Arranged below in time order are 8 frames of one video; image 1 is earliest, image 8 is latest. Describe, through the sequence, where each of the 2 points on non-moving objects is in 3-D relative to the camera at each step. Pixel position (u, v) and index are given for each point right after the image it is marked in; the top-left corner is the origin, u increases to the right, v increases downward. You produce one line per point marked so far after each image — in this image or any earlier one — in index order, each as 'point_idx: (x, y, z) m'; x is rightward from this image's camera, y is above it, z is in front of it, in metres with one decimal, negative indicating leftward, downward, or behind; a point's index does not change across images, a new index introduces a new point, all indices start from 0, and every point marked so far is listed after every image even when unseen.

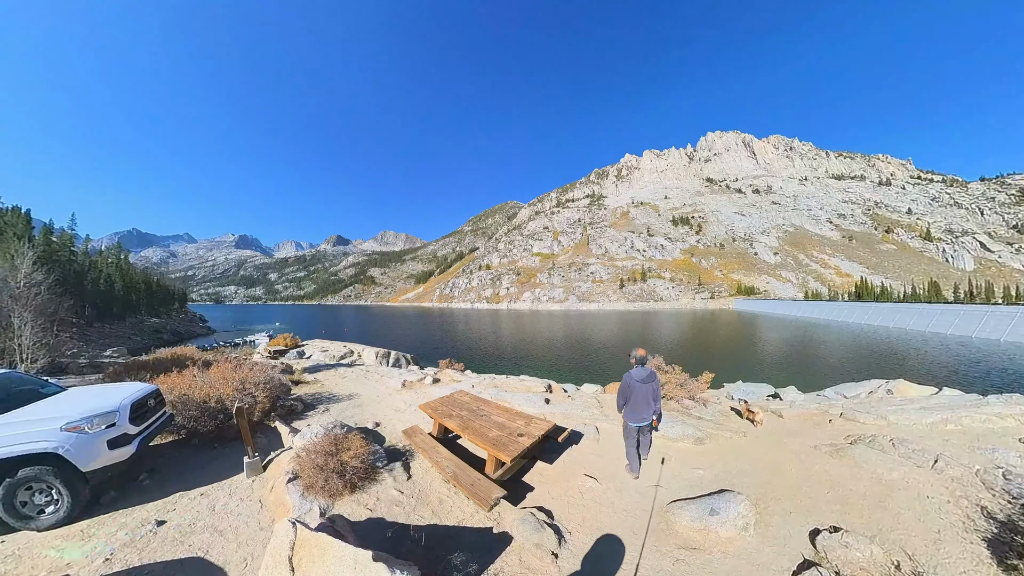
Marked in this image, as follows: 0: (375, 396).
0: (-5.3, -4.2, +12.5) m
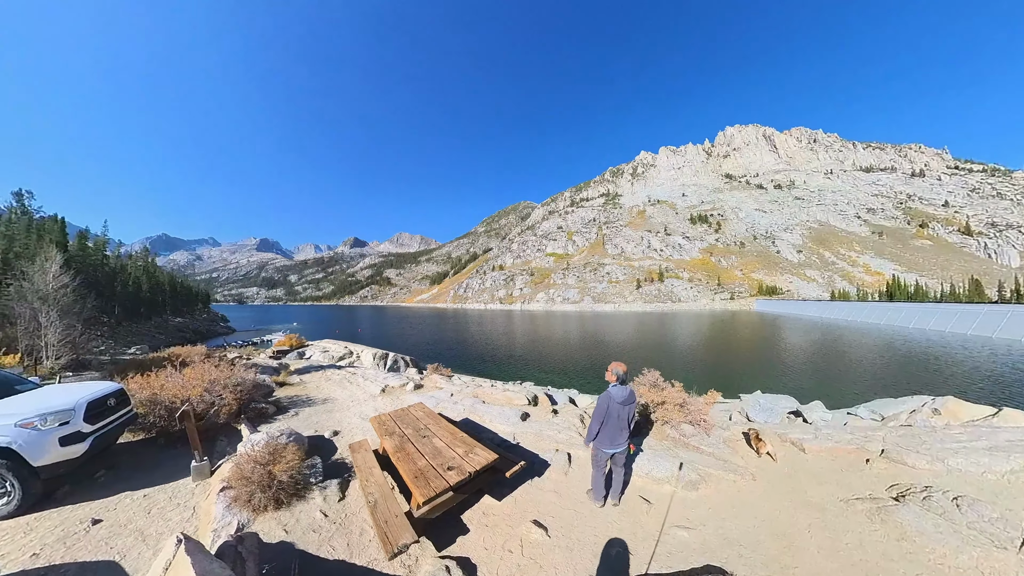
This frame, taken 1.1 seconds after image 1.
0: (-5.9, -4.2, +11.6) m
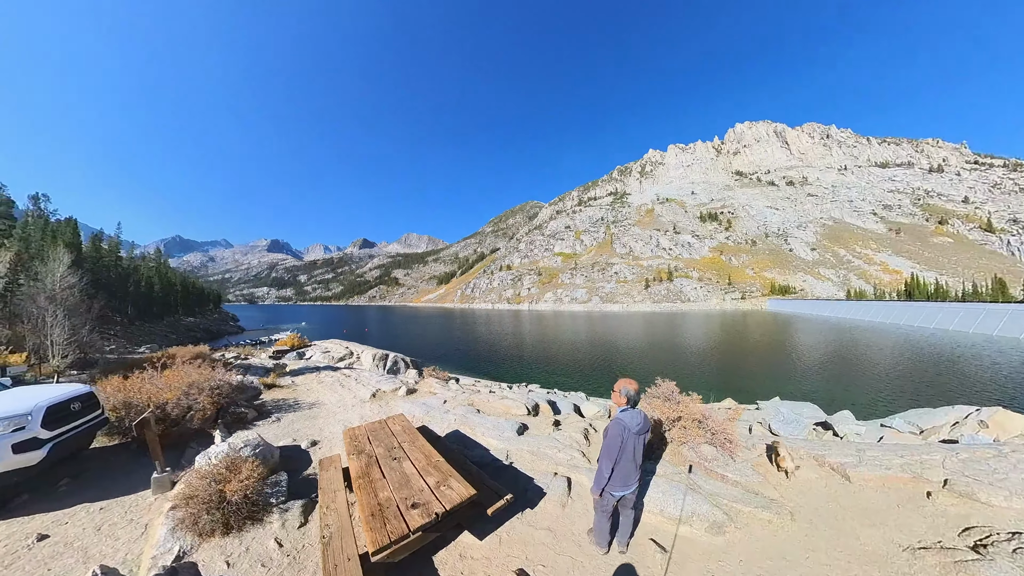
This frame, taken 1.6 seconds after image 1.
0: (-5.9, -4.2, +10.9) m
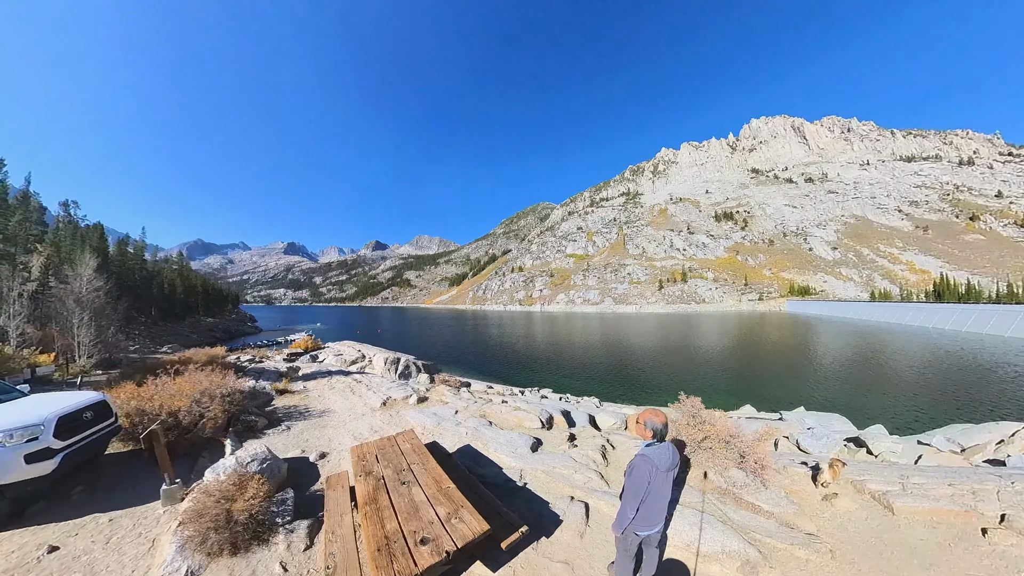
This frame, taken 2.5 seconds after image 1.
0: (-5.5, -4.4, +10.8) m
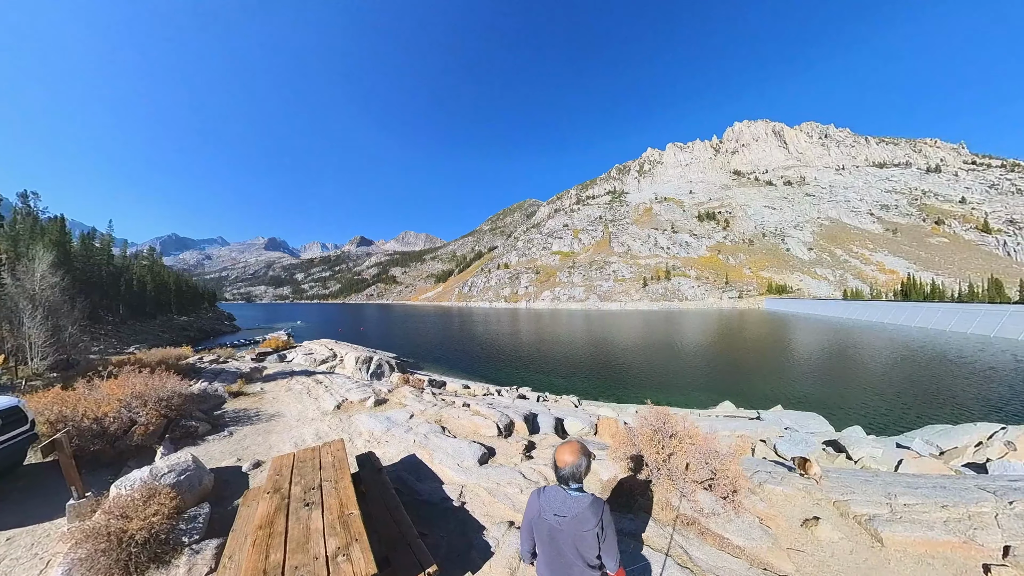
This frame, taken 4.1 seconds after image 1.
0: (-6.6, -4.2, +9.9) m
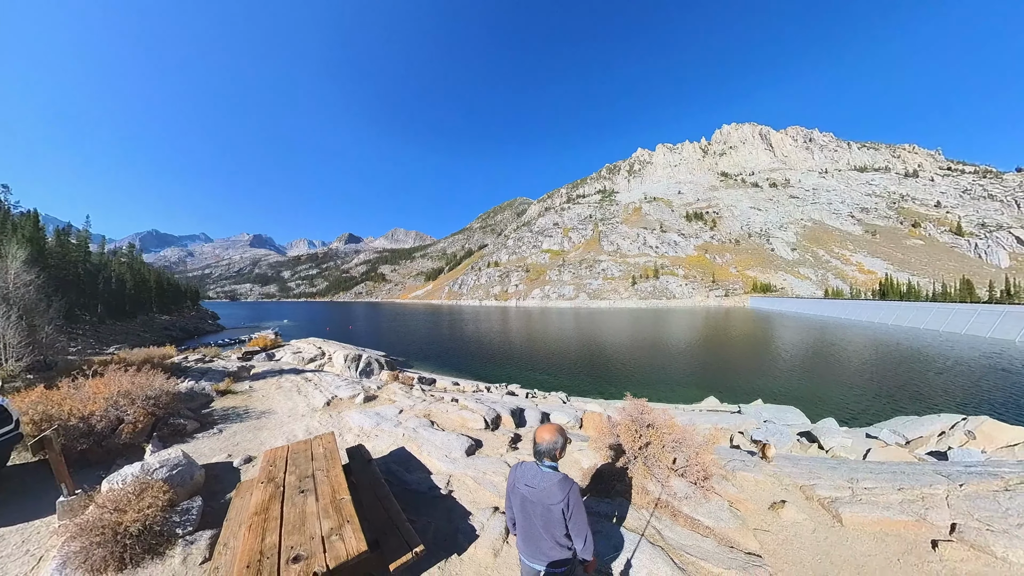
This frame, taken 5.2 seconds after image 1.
0: (-7.0, -4.1, +9.9) m
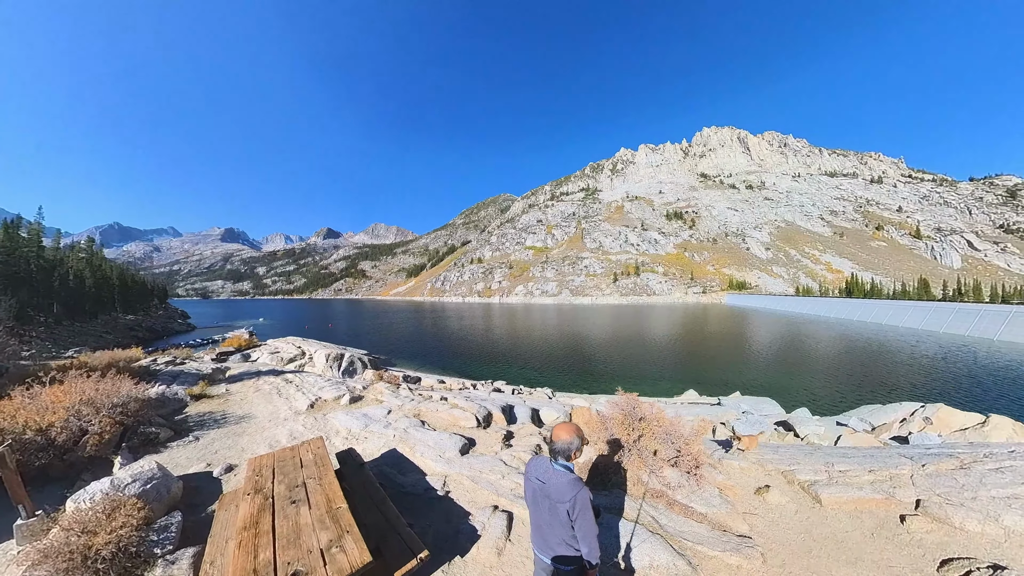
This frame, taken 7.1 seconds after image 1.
0: (-7.3, -4.1, +9.6) m
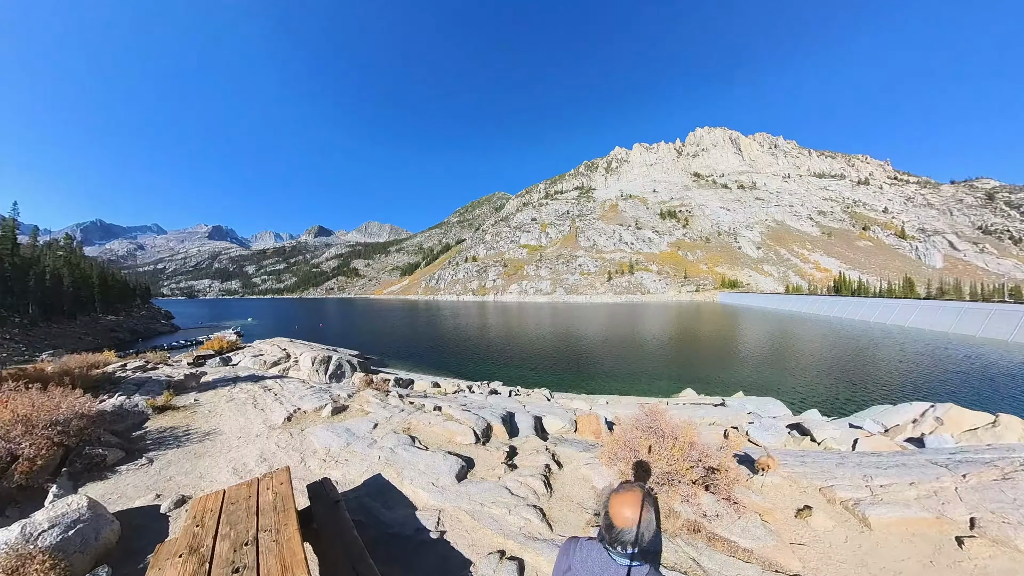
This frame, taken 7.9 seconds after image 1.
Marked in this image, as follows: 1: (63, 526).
0: (-7.3, -4.1, +8.6) m
1: (-6.2, -3.3, +4.6) m
